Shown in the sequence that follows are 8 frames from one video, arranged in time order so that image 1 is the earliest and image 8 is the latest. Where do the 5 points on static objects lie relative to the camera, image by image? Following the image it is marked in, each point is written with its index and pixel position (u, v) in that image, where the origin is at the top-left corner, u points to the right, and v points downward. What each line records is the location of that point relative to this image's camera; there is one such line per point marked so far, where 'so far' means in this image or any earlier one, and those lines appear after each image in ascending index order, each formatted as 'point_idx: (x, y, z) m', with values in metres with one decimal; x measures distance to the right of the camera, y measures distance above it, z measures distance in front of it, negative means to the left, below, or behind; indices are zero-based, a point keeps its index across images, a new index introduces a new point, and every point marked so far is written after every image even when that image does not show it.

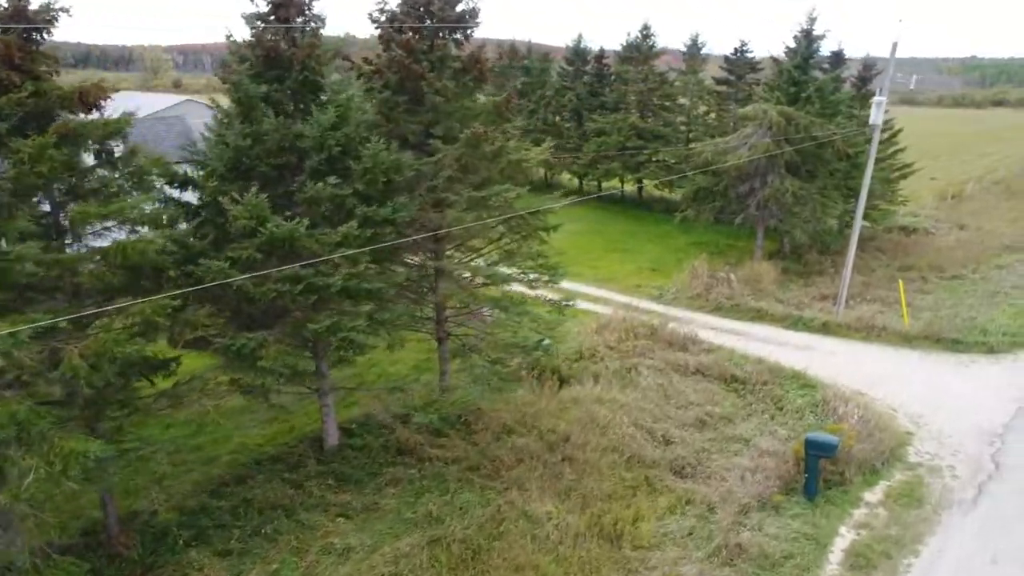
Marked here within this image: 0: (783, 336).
0: (+6.8, -1.3, +17.9) m
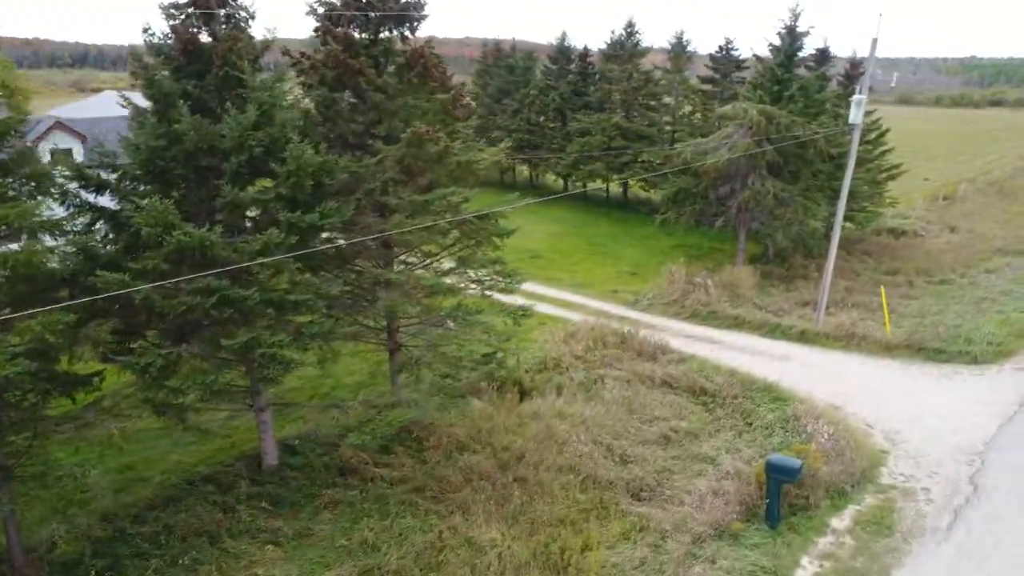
0: (+6.0, -1.4, +17.2) m
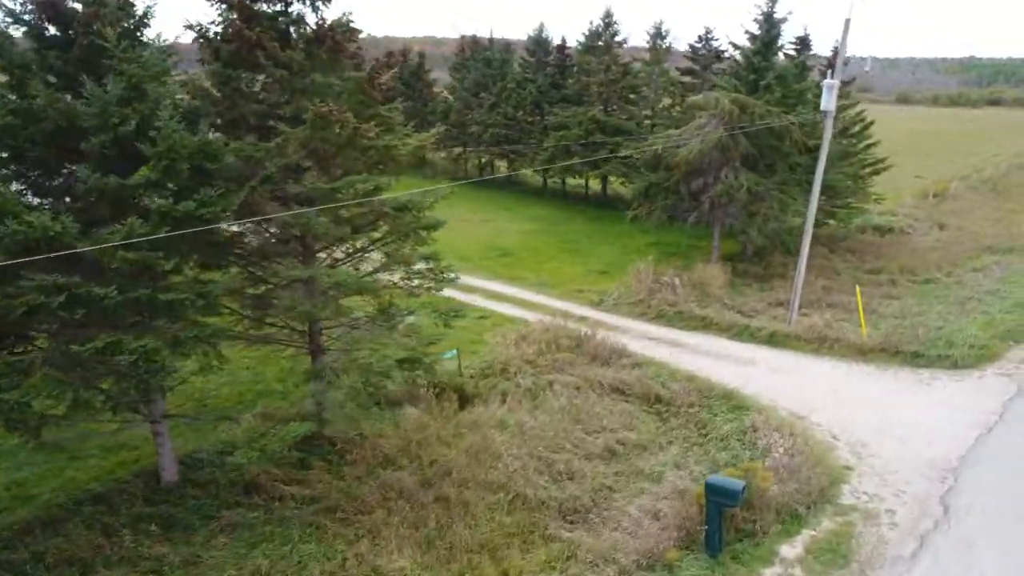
0: (+4.8, -1.4, +16.0) m
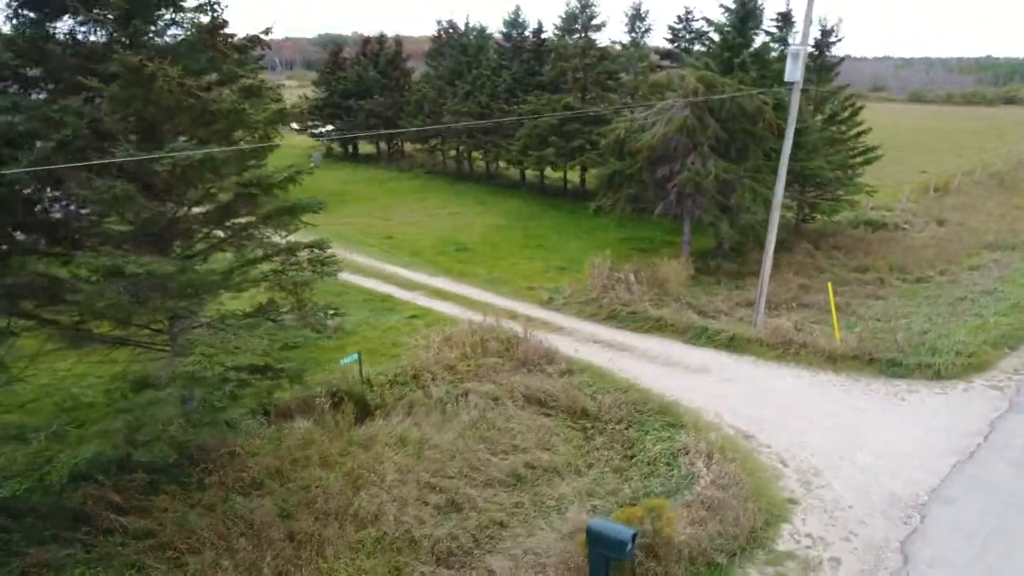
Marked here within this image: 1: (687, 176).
0: (+3.3, -1.4, +14.1) m
1: (+4.5, +2.9, +18.5) m
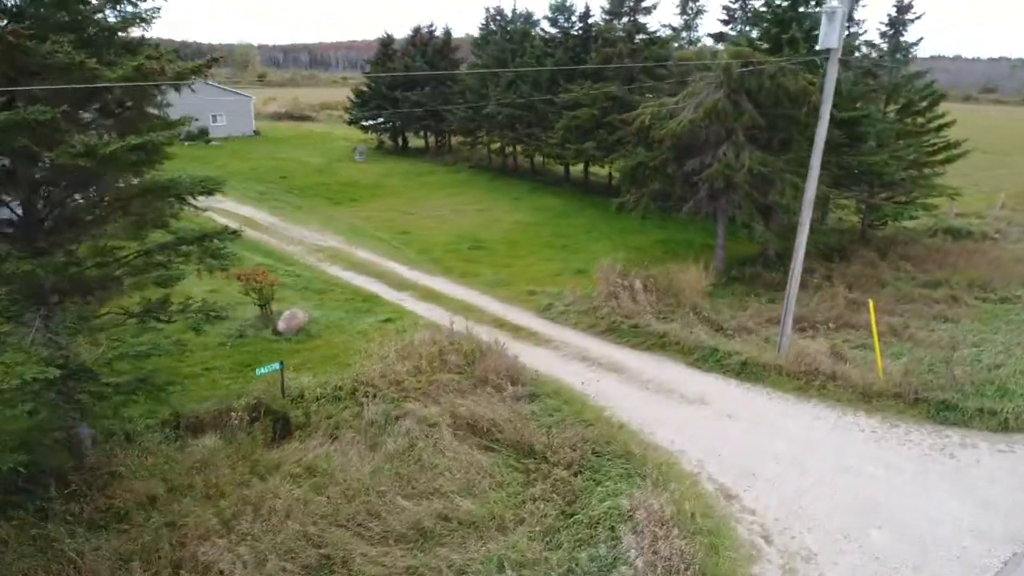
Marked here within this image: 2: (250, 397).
0: (+2.7, -1.5, +11.7) m
1: (+4.5, +2.6, +15.9) m
2: (-4.0, -1.7, +11.0) m
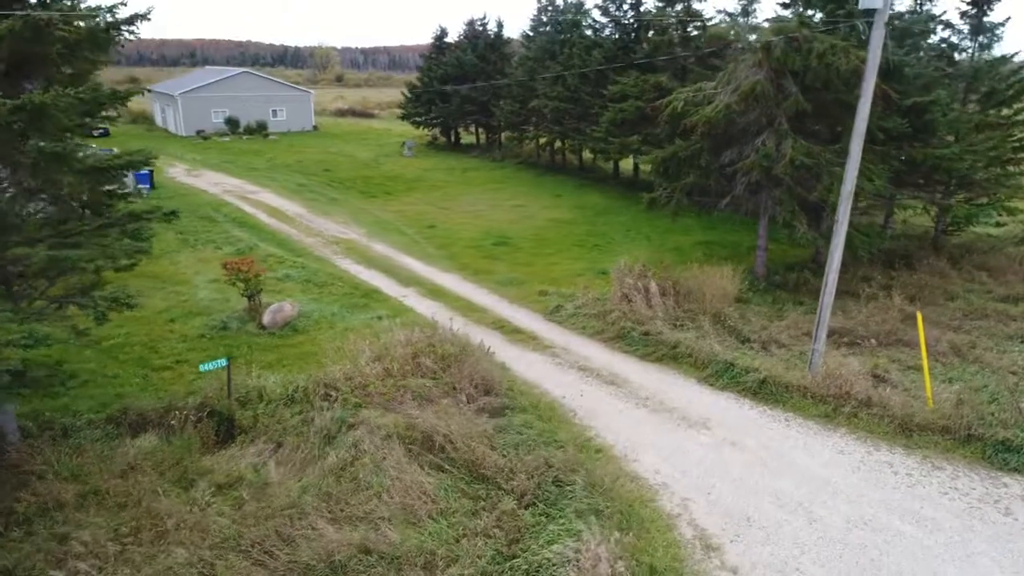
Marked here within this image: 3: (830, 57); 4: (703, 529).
0: (+2.4, -1.6, +10.1) m
1: (+4.8, +2.5, +14.1) m
2: (-4.4, -1.5, +10.0) m
3: (+6.1, +4.4, +13.7) m
4: (+1.9, -2.4, +7.1) m
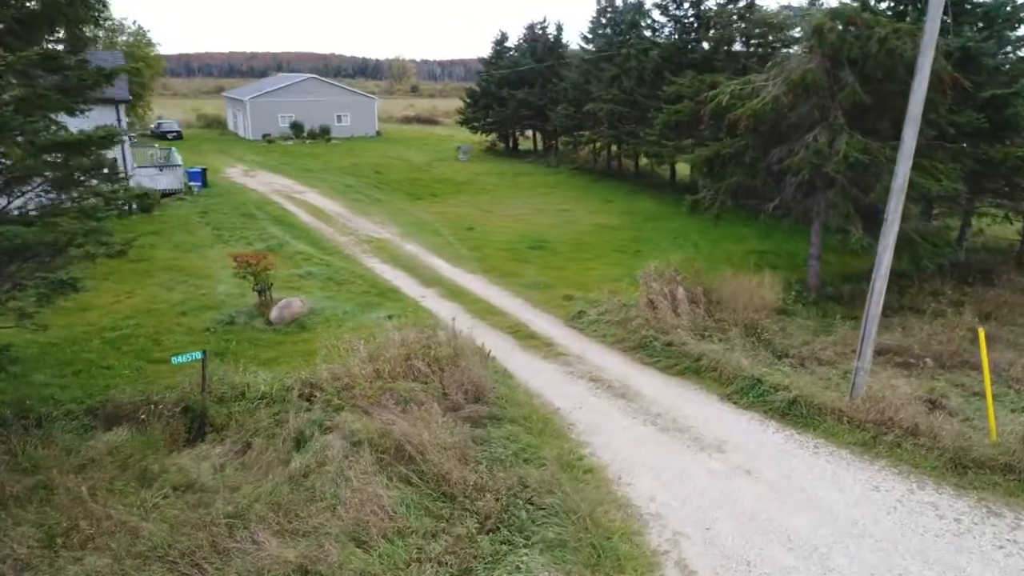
0: (+2.3, -1.6, +8.9) m
1: (+5.2, +2.3, +12.7) m
2: (-4.4, -1.4, +9.5) m
3: (+6.6, +4.2, +12.2) m
4: (+1.5, -2.4, +6.0) m
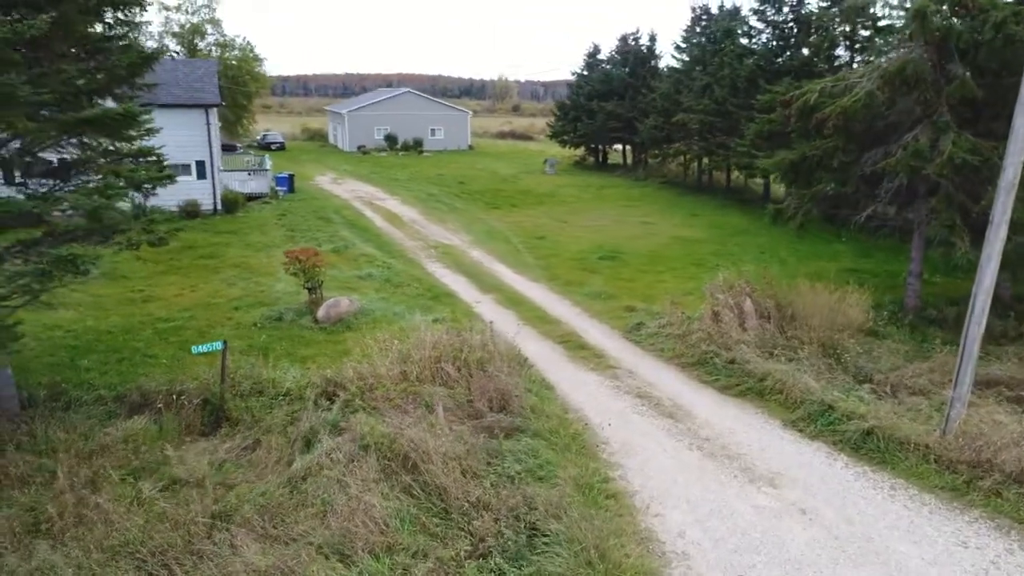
0: (+2.6, -1.7, +7.8) m
1: (+6.1, +2.0, +11.2) m
2: (-4.0, -1.2, +9.3) m
3: (+7.5, +3.9, +10.6) m
4: (+1.4, -2.3, +5.0) m
